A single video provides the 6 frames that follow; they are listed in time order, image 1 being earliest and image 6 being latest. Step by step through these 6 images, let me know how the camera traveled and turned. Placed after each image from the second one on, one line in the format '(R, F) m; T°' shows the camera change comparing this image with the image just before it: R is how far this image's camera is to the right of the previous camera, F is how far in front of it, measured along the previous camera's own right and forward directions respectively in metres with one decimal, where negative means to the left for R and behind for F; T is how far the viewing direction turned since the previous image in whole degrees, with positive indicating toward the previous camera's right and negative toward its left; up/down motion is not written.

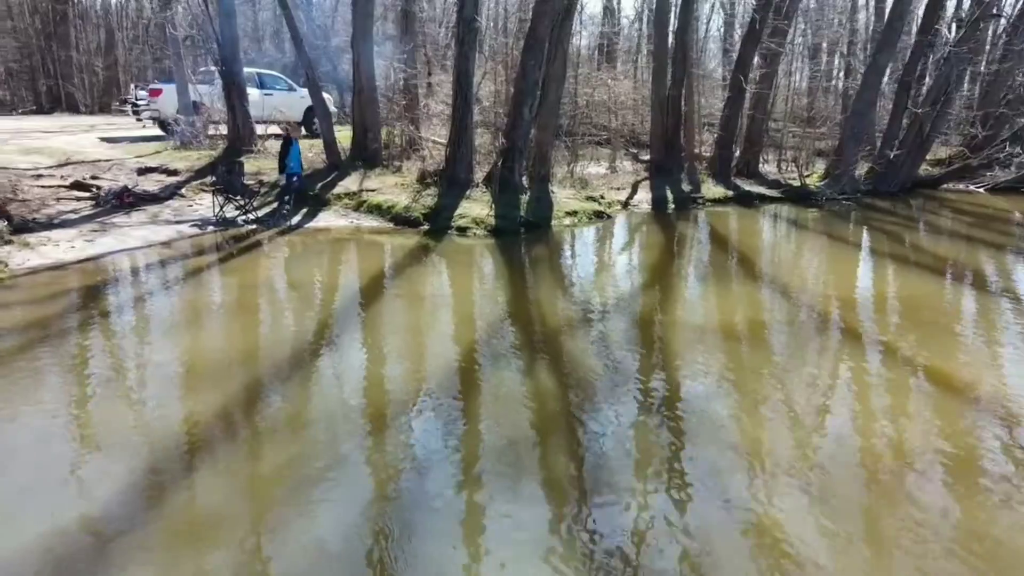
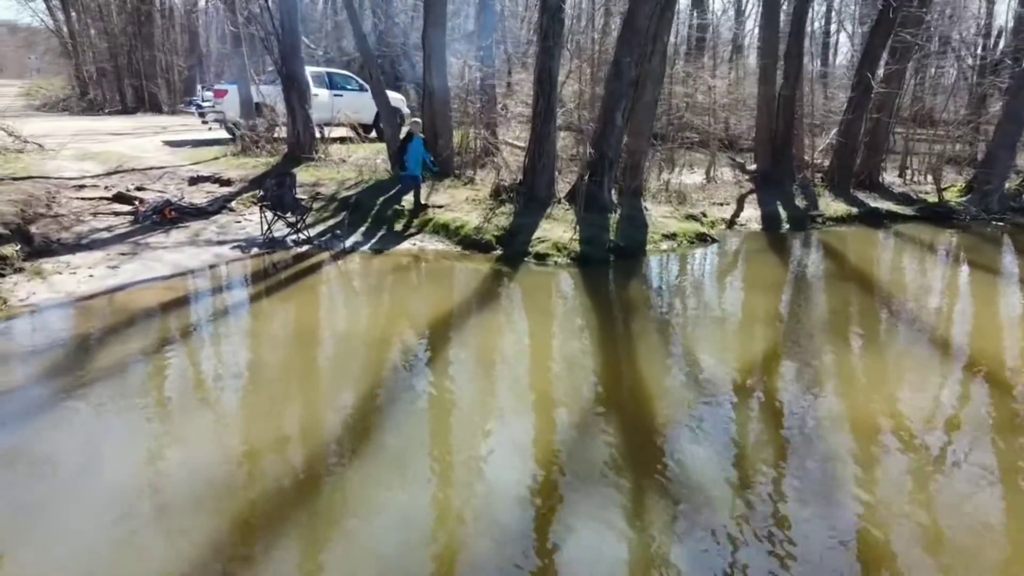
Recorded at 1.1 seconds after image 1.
(-0.1, +1.5) m; -5°
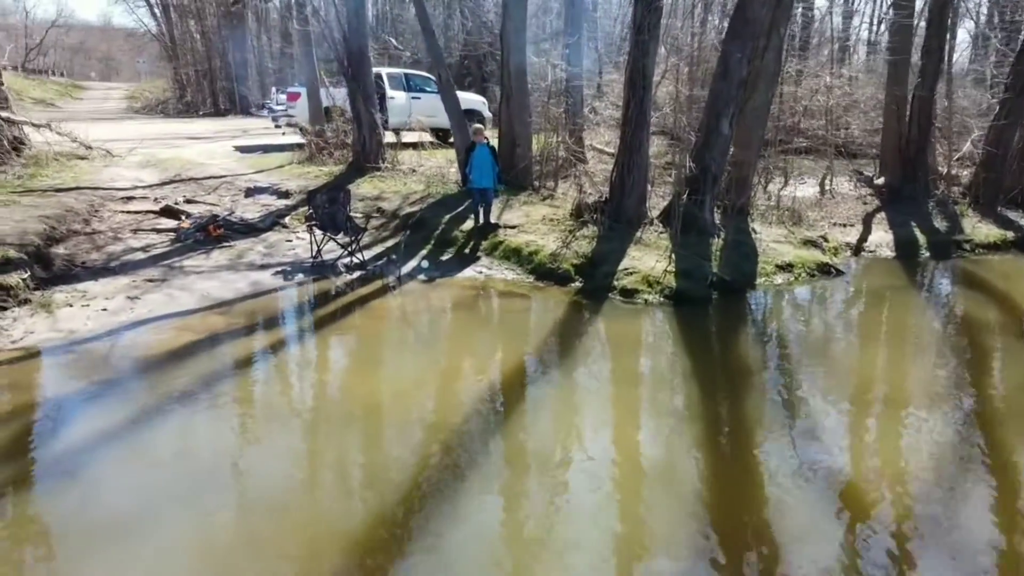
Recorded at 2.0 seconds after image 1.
(+0.1, +1.4) m; -6°
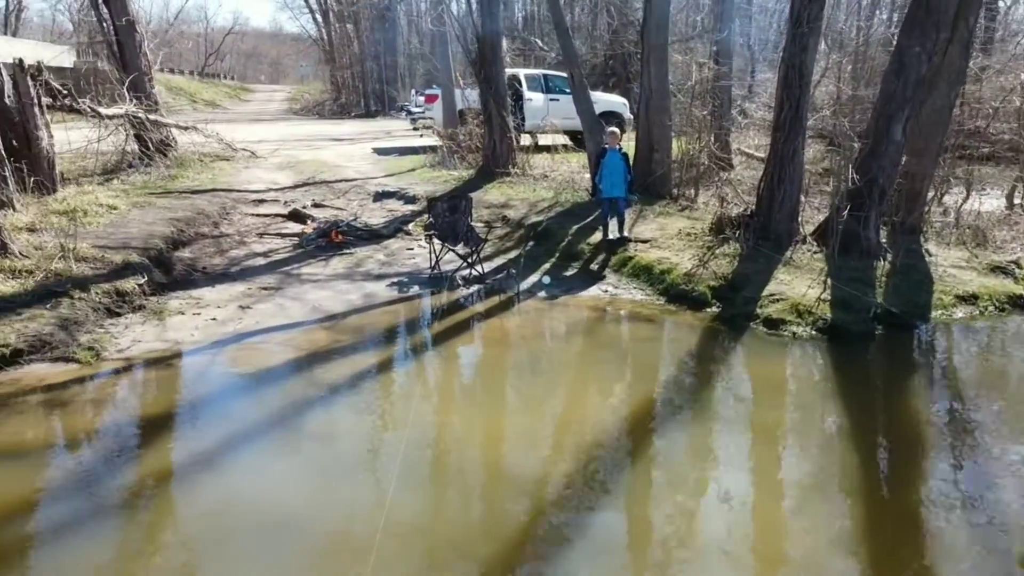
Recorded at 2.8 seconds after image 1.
(+0.1, +0.6) m; -10°
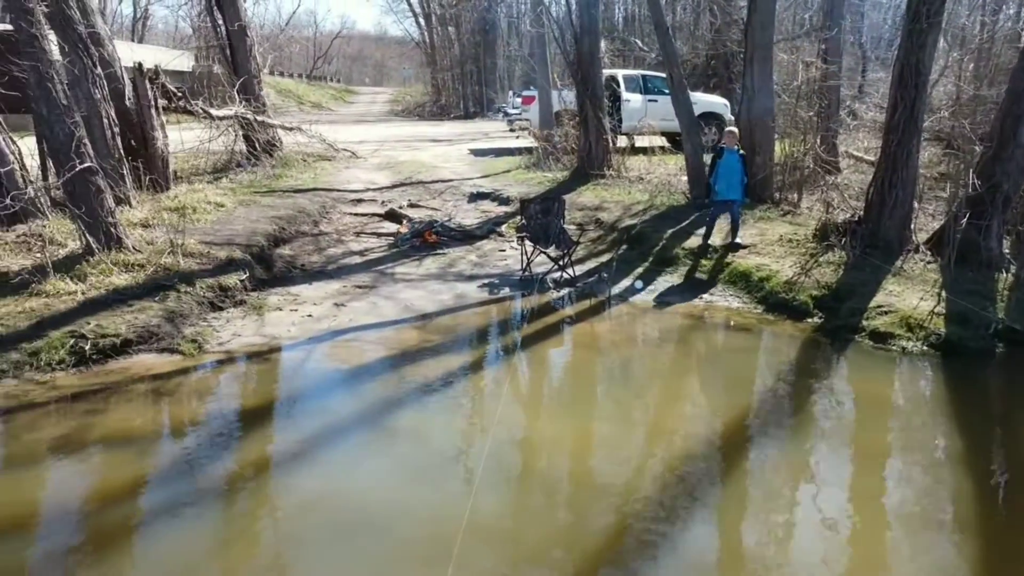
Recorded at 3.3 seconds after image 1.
(0.0, +0.1) m; -7°
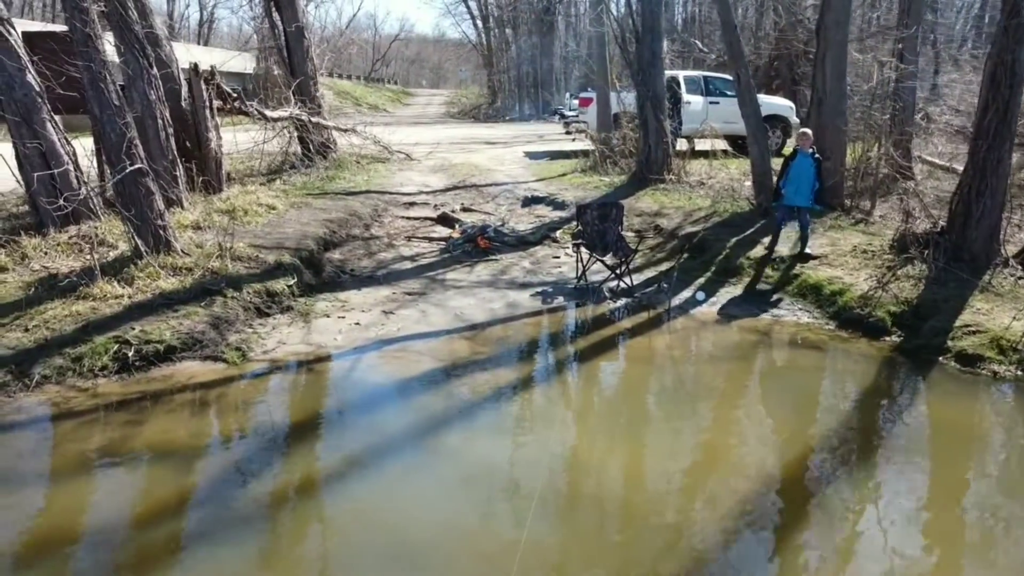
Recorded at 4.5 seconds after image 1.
(0.0, +0.3) m; -4°
